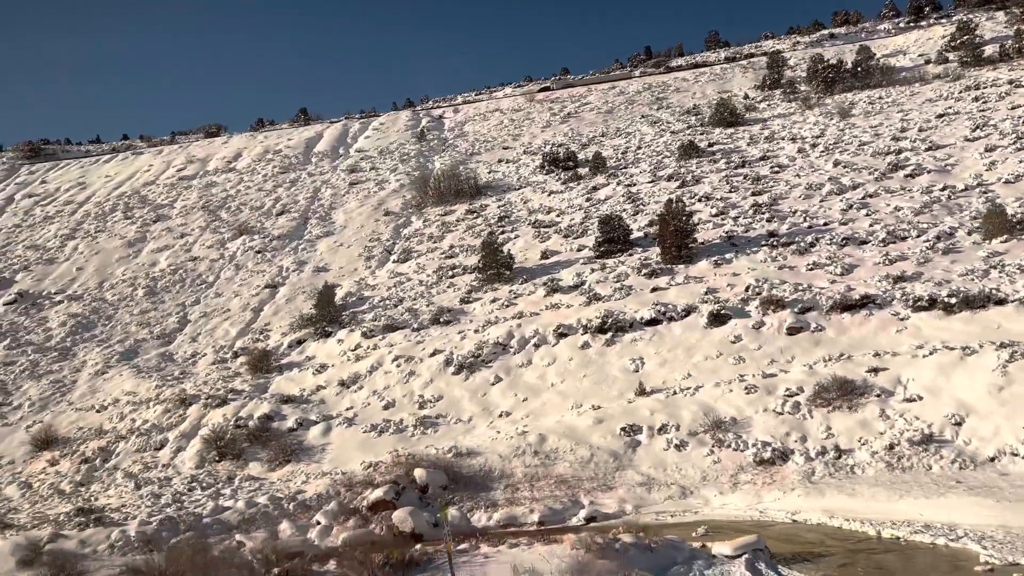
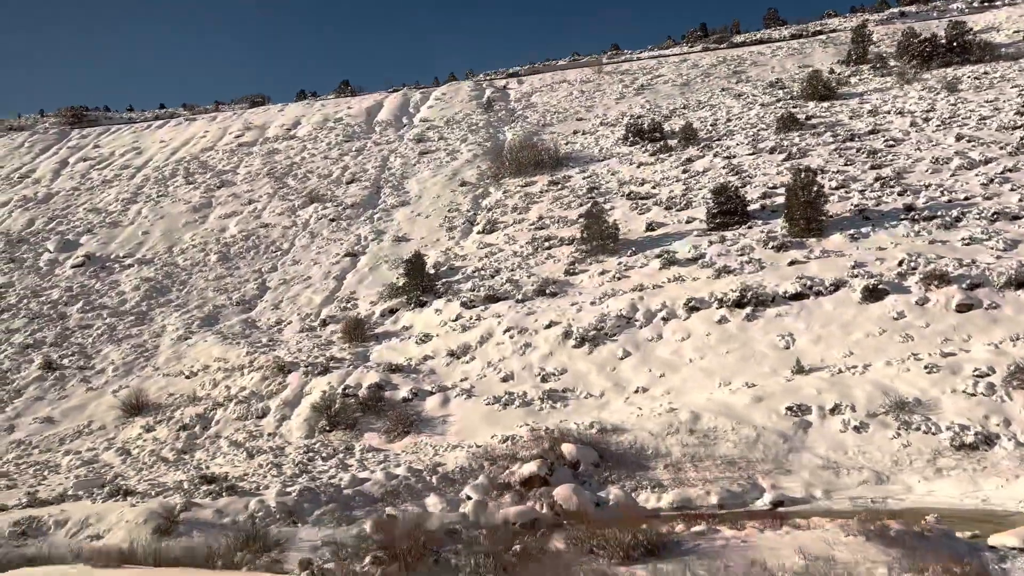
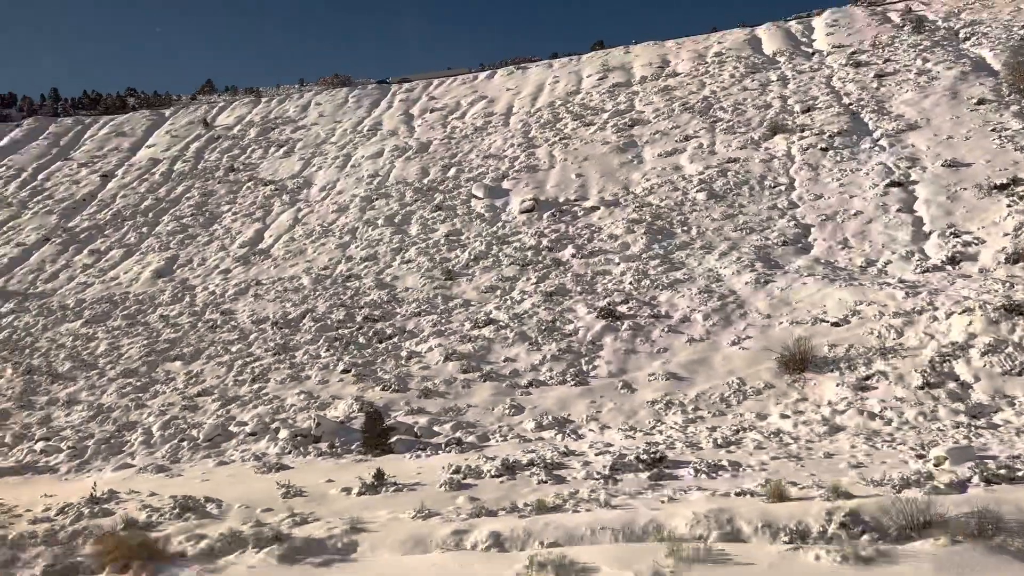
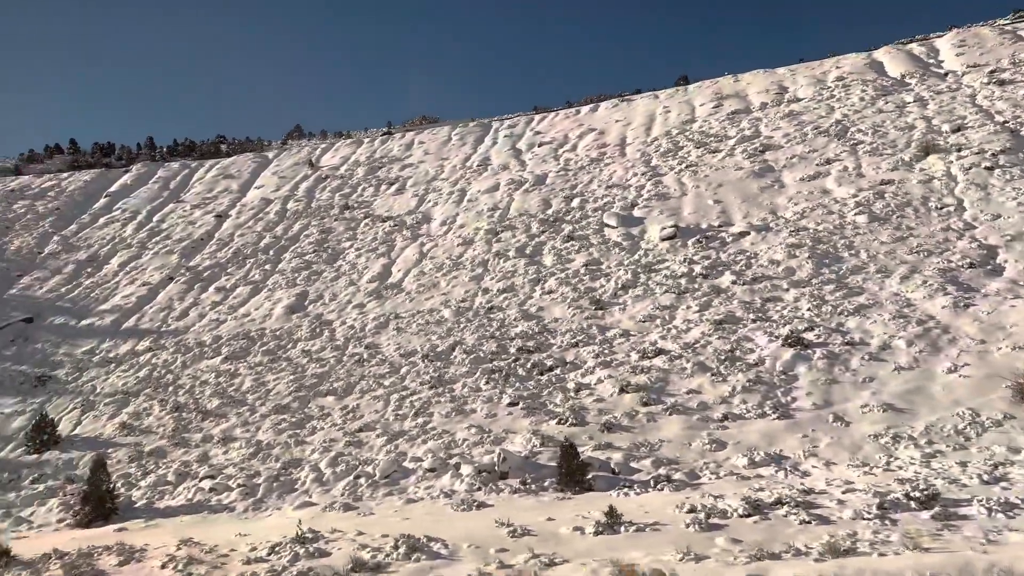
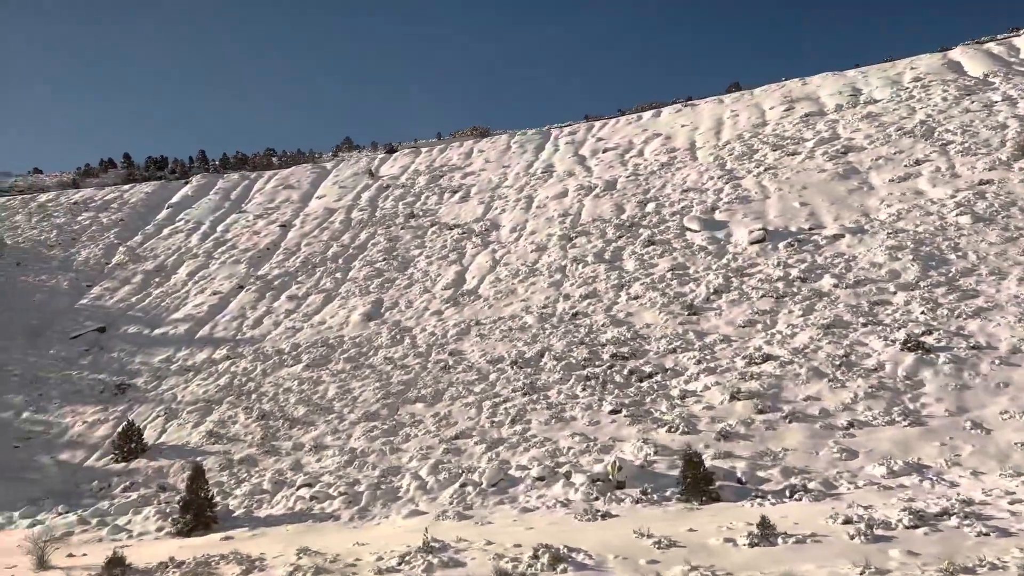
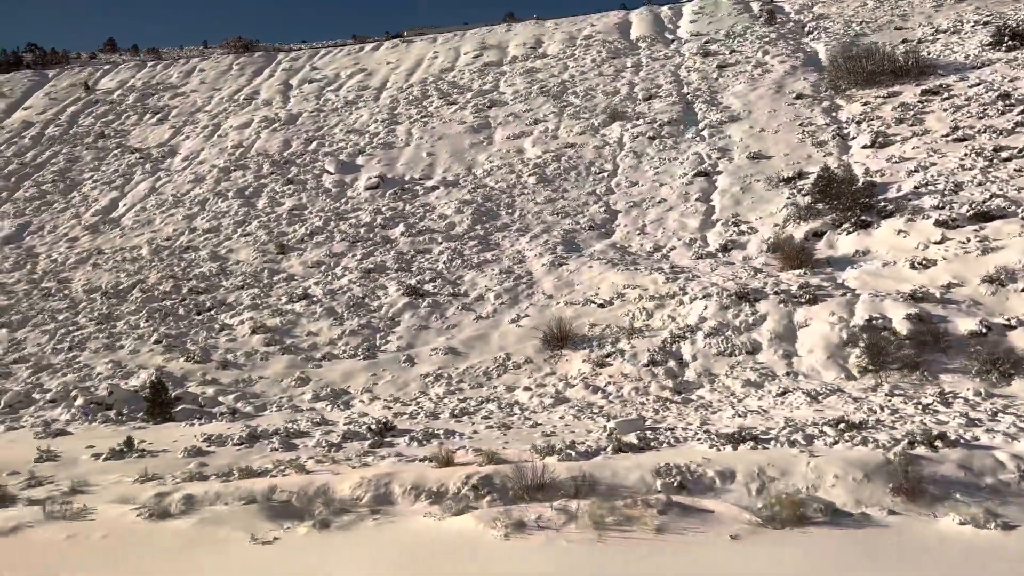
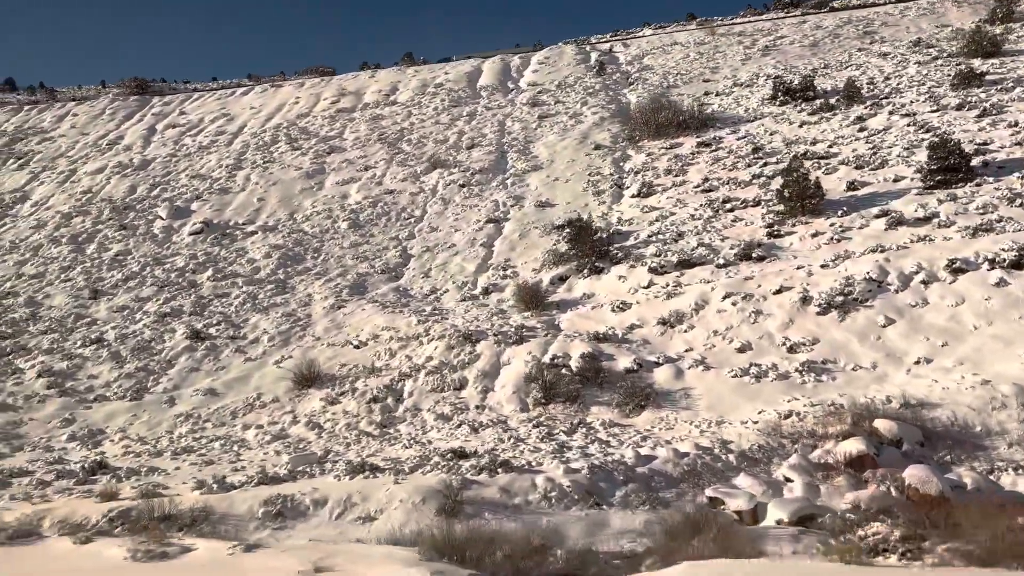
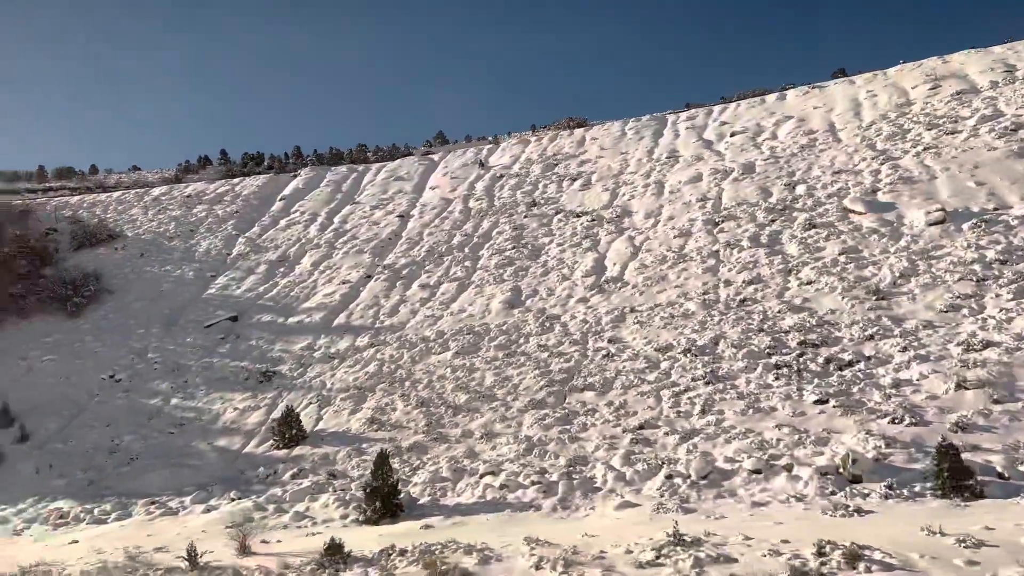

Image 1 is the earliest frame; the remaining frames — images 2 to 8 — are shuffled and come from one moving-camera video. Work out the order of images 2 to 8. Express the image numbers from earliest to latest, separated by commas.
2, 7, 6, 3, 4, 5, 8
